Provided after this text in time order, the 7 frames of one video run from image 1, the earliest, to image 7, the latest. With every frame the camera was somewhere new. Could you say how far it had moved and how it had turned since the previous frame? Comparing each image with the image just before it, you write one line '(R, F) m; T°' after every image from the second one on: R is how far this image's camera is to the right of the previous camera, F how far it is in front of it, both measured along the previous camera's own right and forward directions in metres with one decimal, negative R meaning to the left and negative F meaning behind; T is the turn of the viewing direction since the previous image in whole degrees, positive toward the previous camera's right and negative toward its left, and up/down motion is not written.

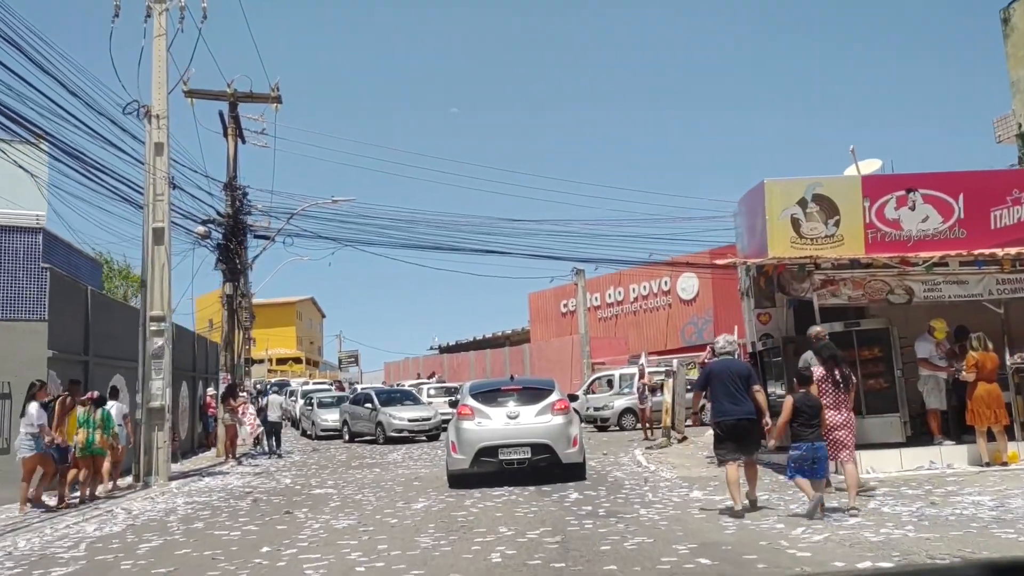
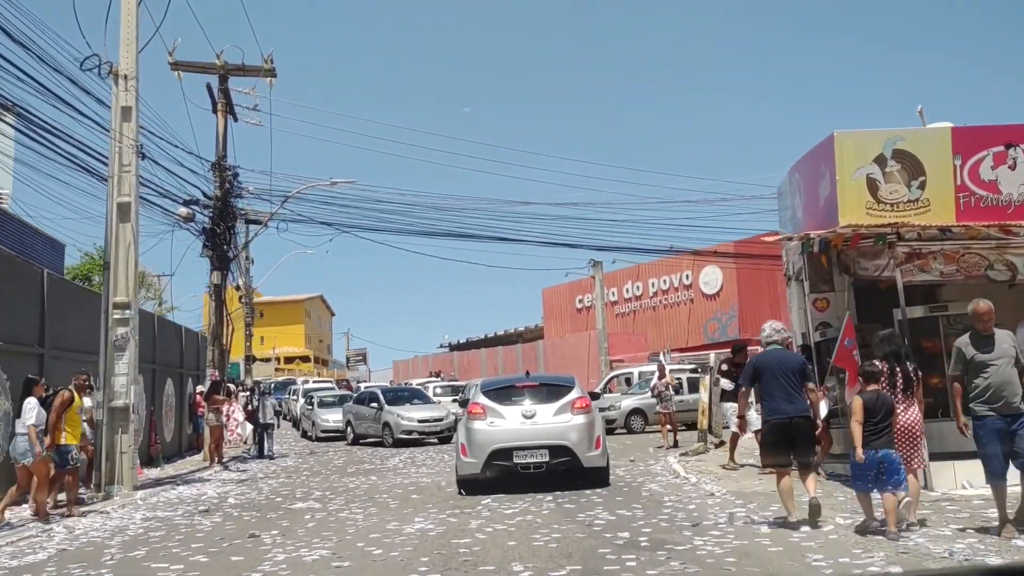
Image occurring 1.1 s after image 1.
(0.0, +2.2) m; -1°
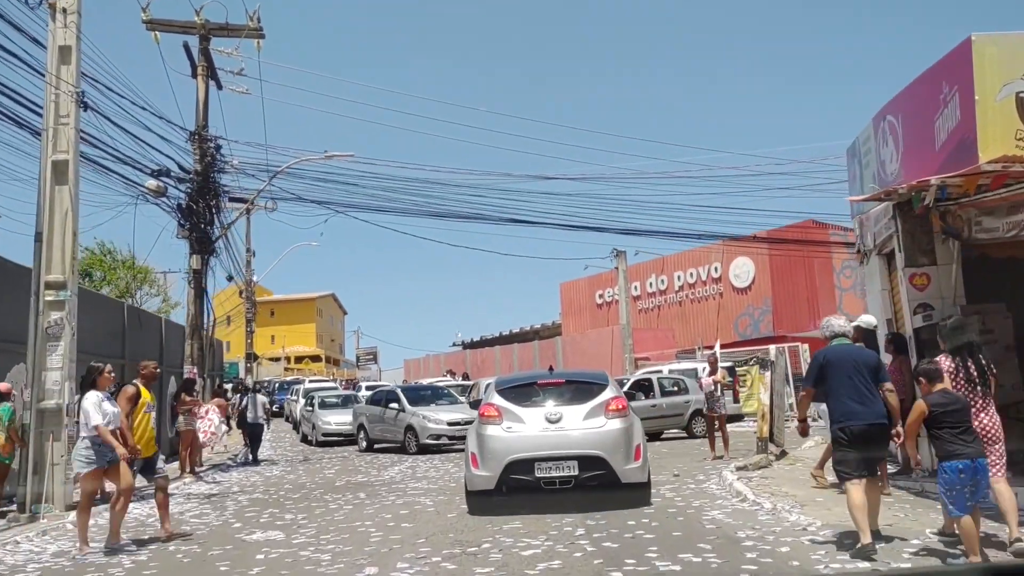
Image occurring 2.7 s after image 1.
(0.0, +2.8) m; -1°
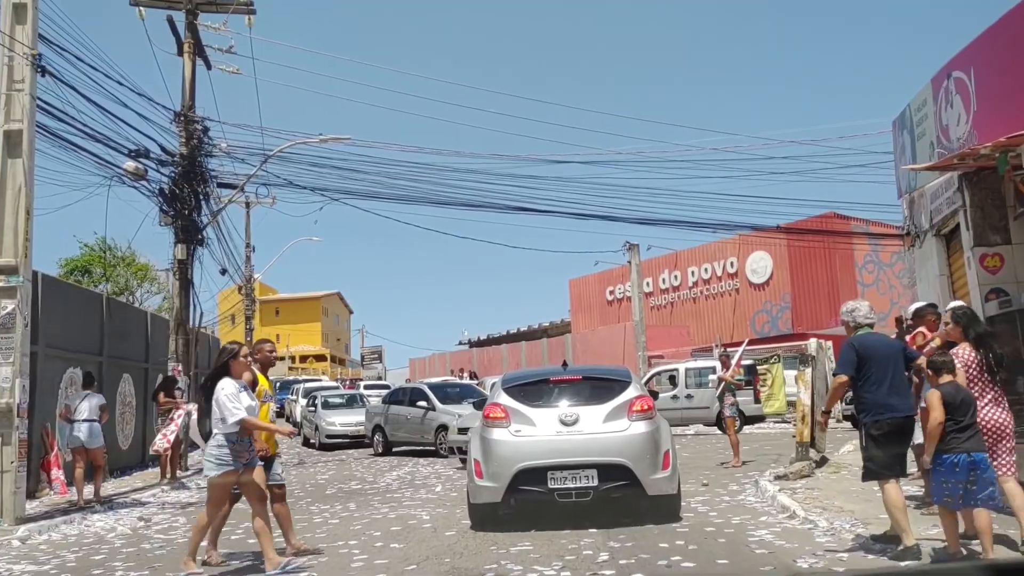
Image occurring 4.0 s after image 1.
(0.0, +1.4) m; 0°
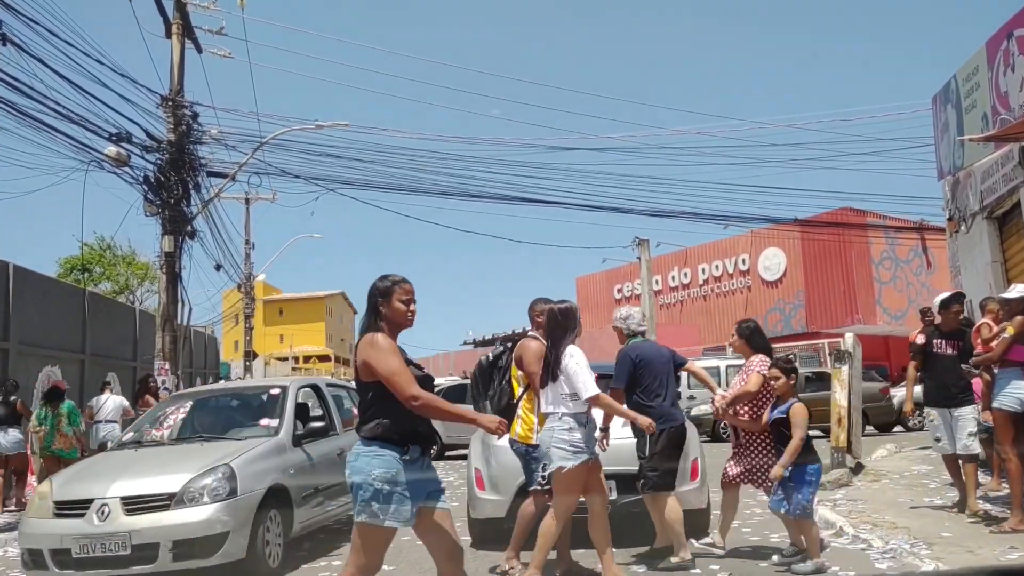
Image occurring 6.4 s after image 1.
(0.0, +1.1) m; 0°
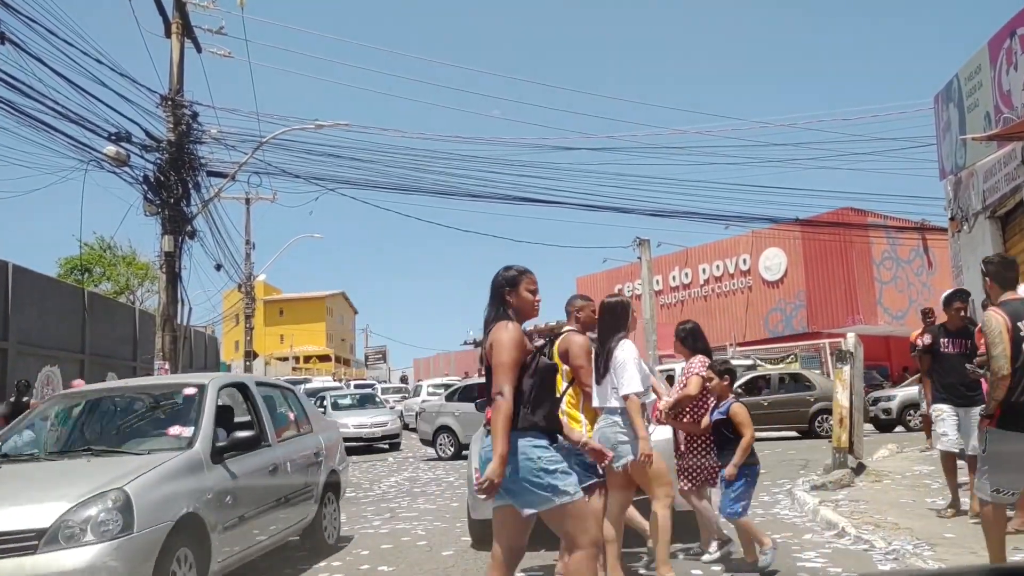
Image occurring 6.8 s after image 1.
(0.0, 0.0) m; 0°
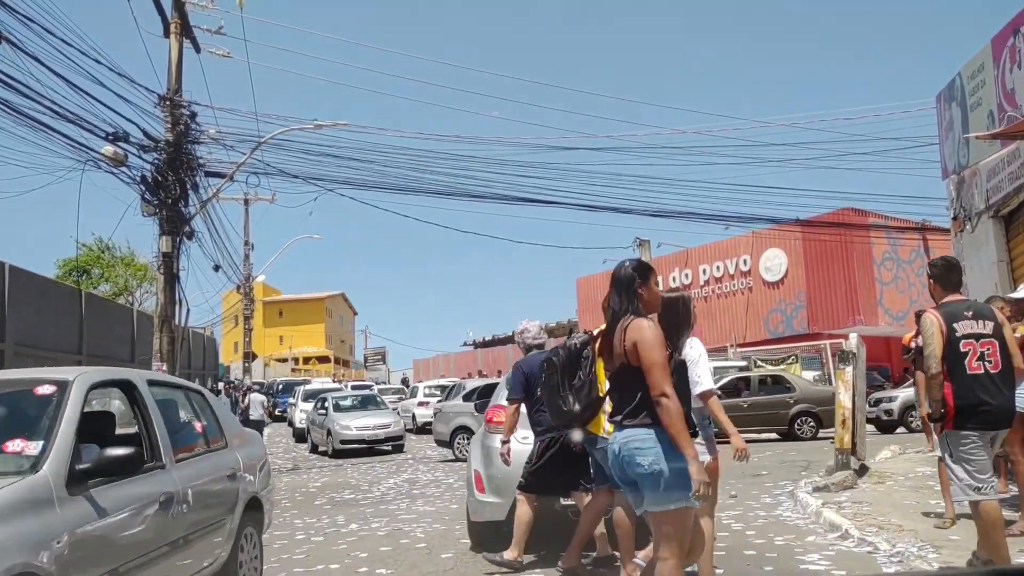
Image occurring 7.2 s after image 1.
(0.0, +0.1) m; 0°
